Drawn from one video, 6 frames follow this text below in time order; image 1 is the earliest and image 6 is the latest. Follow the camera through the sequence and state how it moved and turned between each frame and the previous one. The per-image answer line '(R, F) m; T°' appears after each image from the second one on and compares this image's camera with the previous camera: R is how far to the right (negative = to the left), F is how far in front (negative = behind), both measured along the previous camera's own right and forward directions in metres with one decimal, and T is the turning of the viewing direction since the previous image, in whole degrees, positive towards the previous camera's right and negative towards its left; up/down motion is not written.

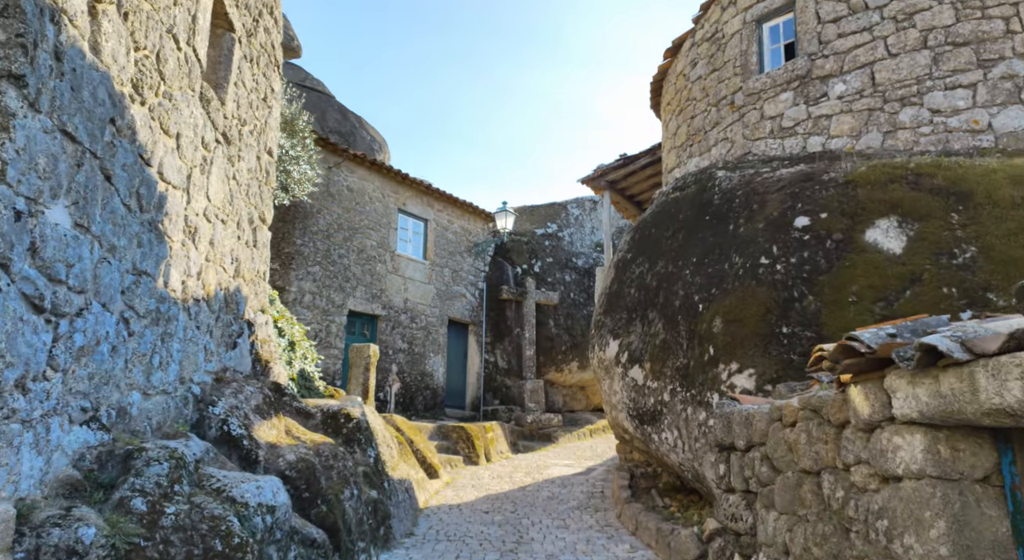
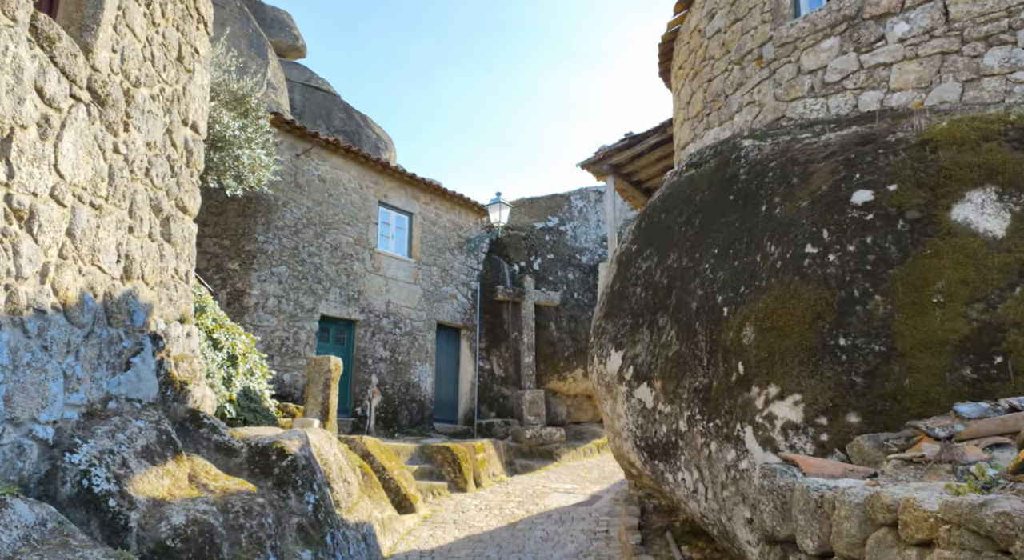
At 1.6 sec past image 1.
(+0.2, +0.9) m; -1°
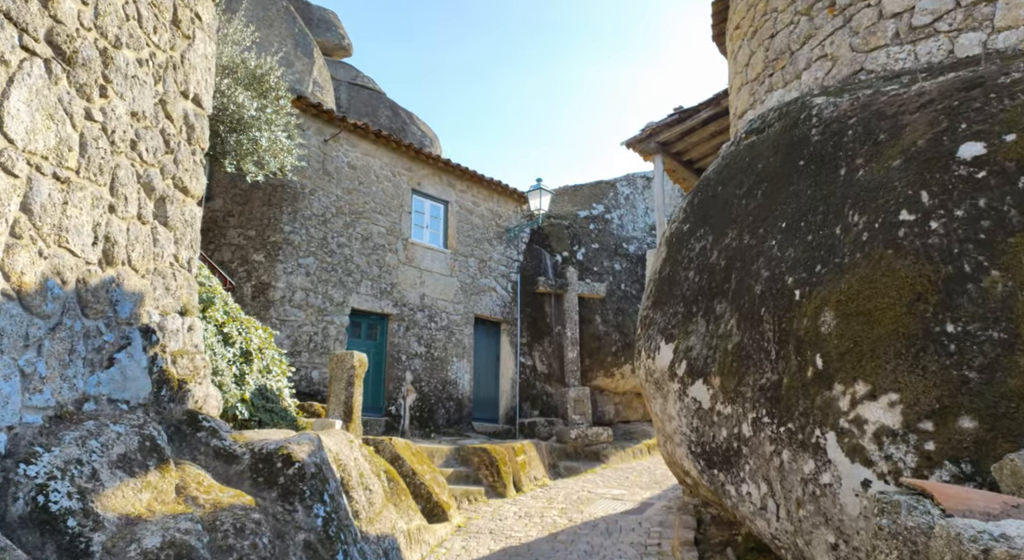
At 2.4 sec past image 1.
(+0.1, +0.5) m; -4°
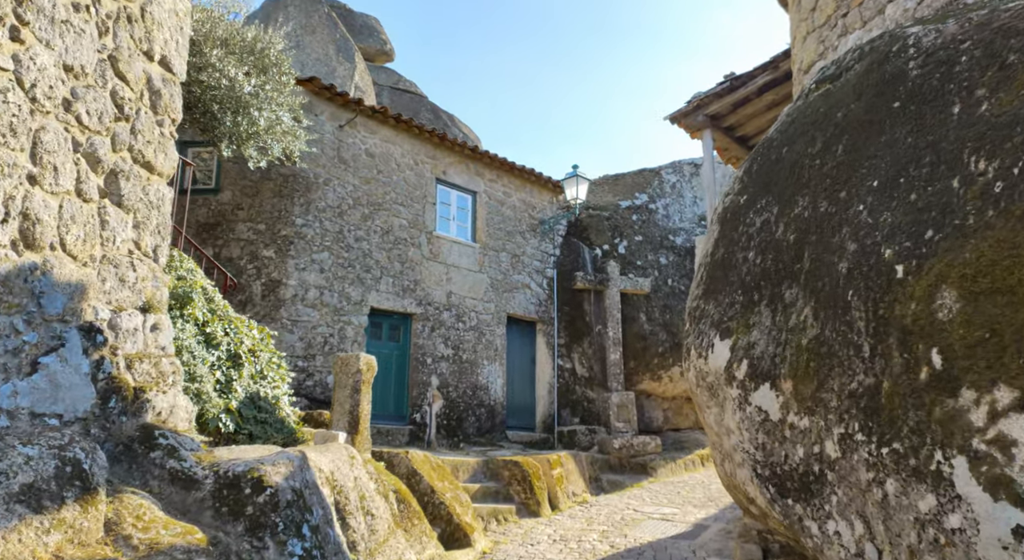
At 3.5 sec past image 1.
(+0.1, +0.6) m; -4°
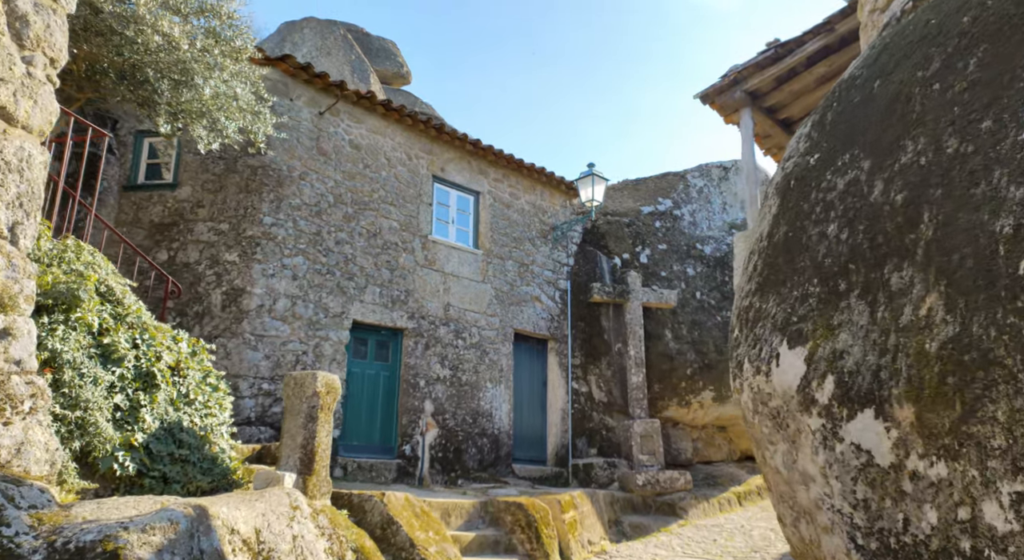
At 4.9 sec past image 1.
(+0.1, +0.8) m; -2°
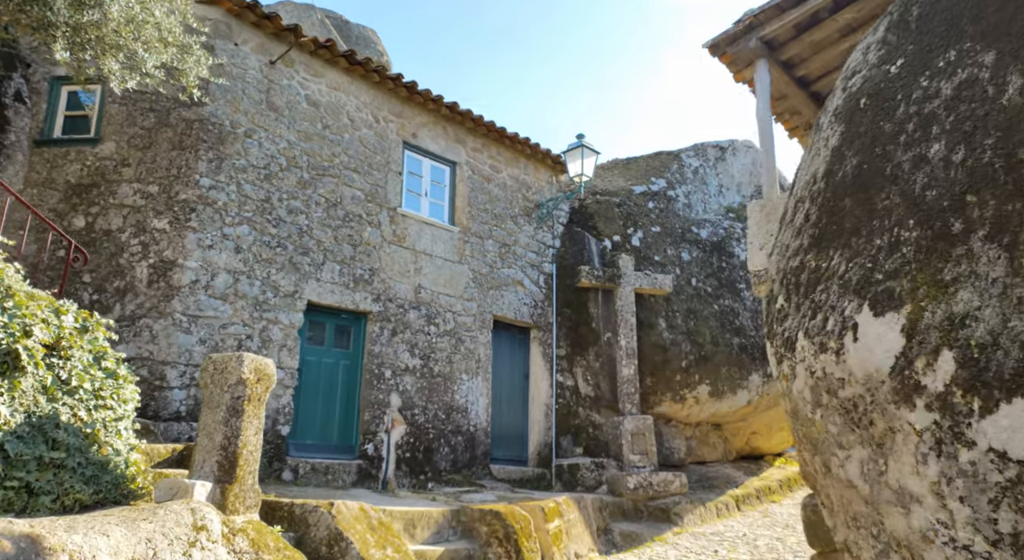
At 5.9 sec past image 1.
(0.0, +0.6) m; +2°
